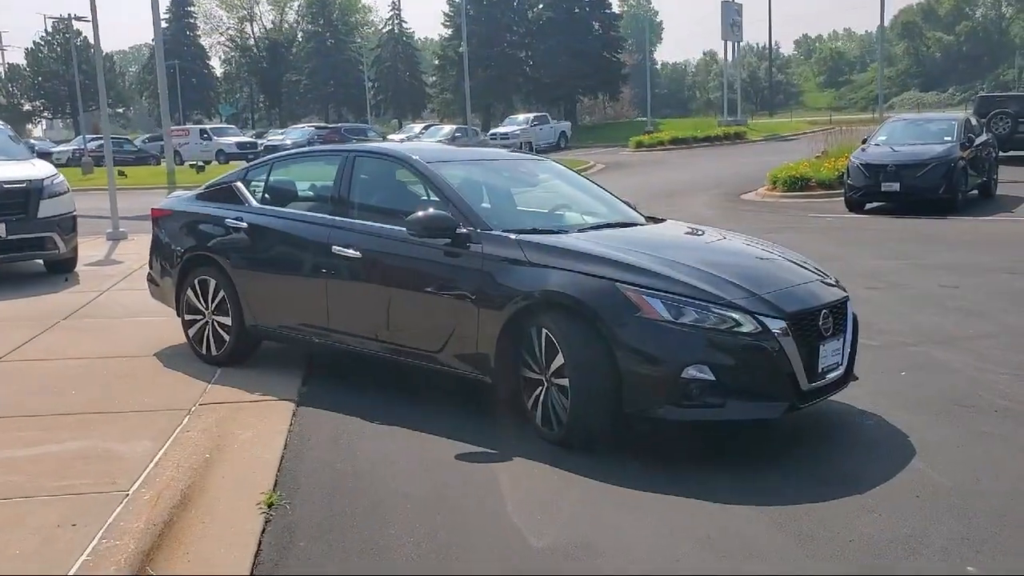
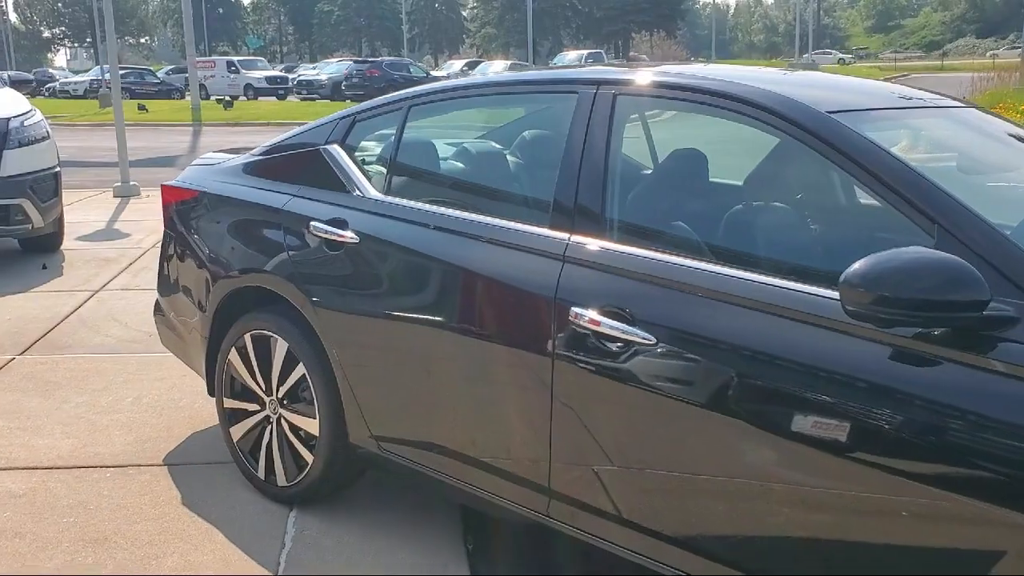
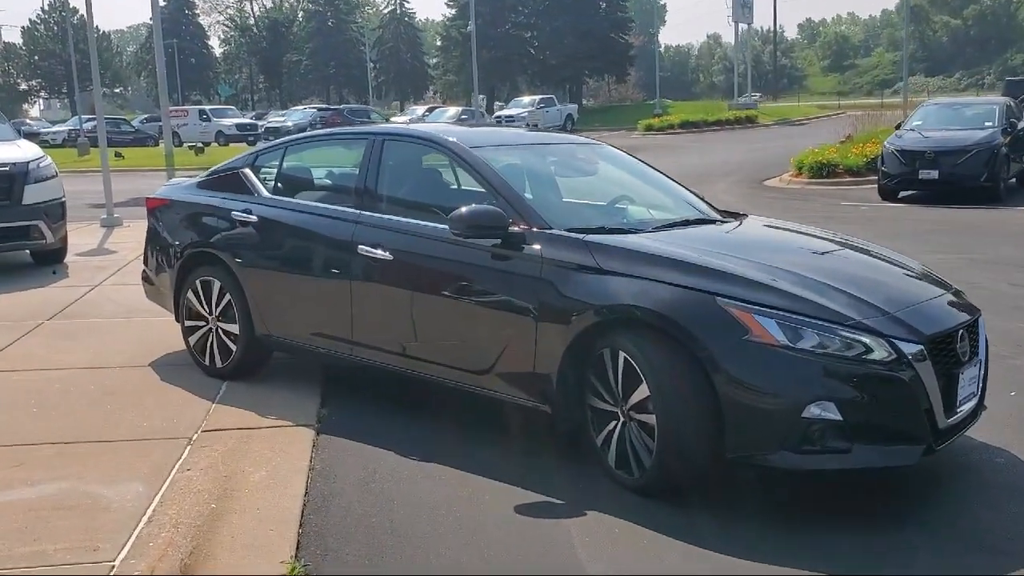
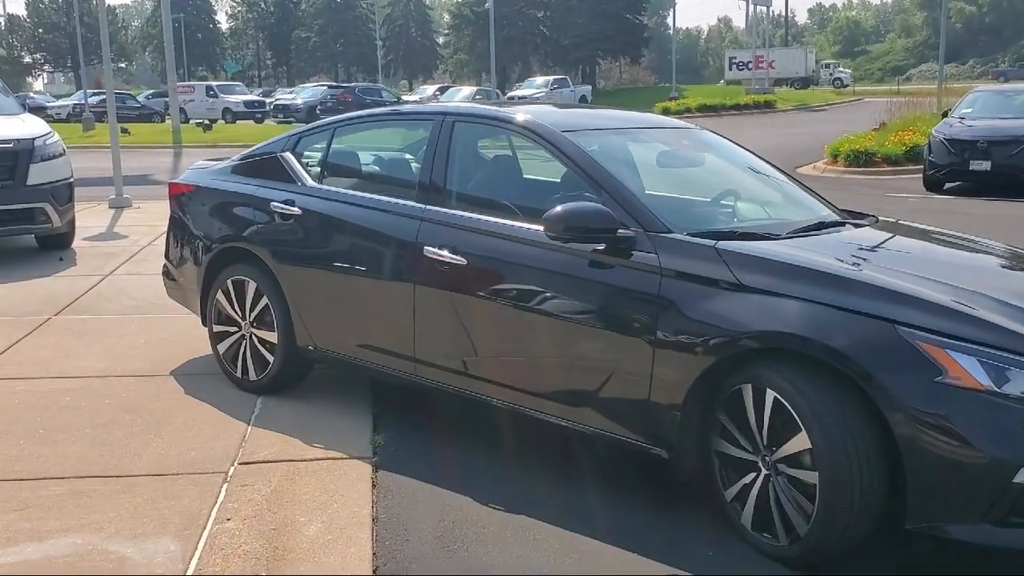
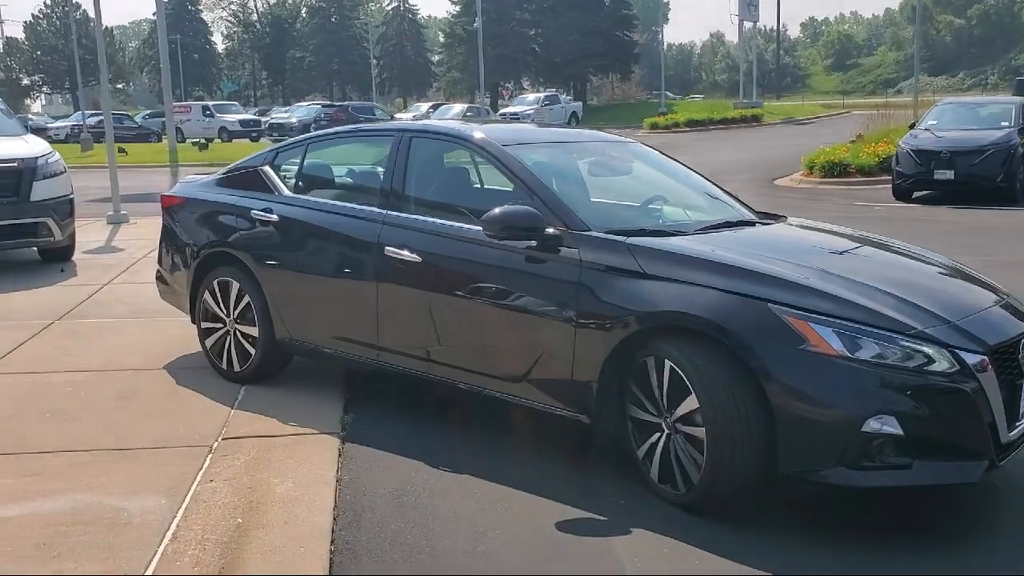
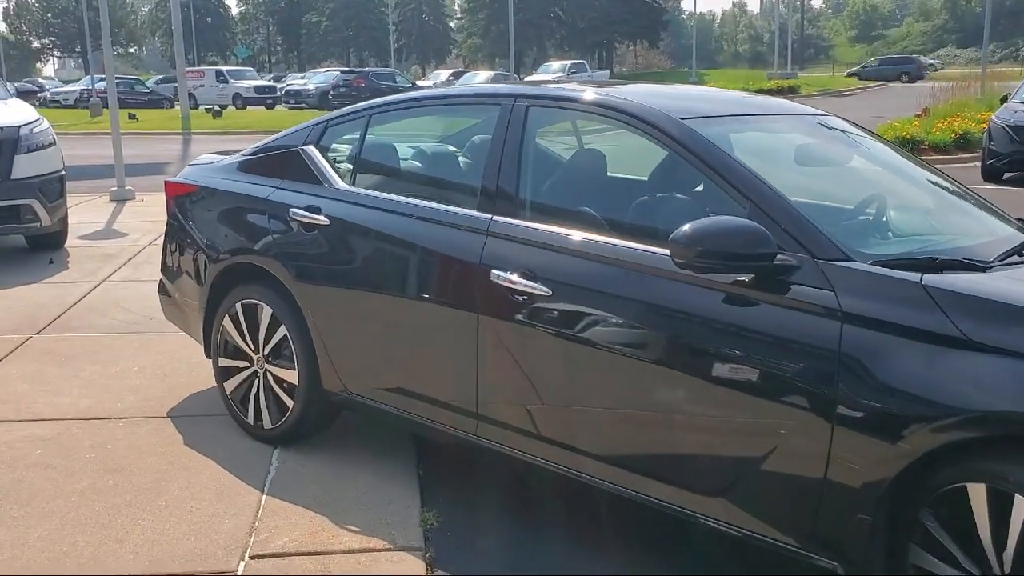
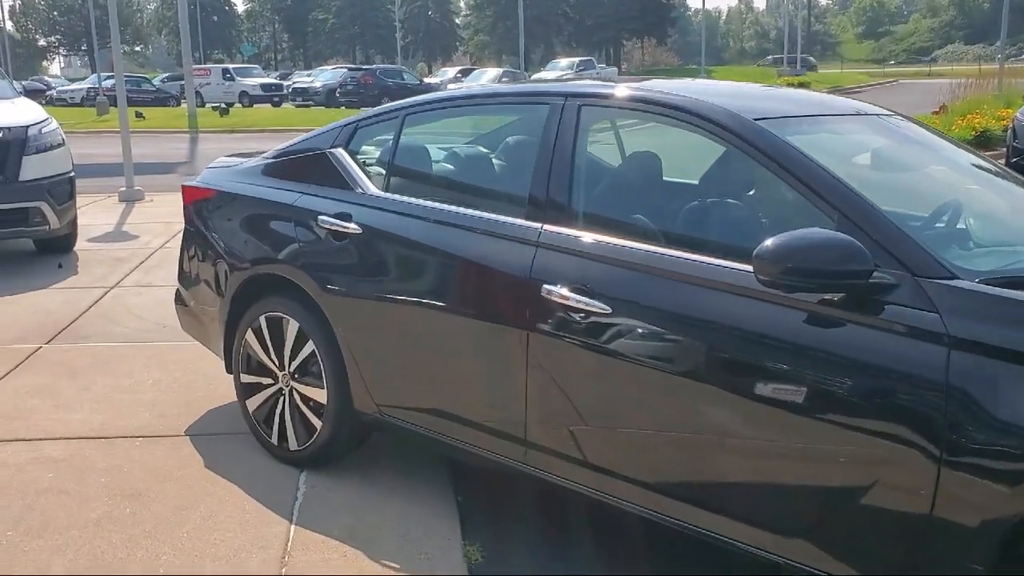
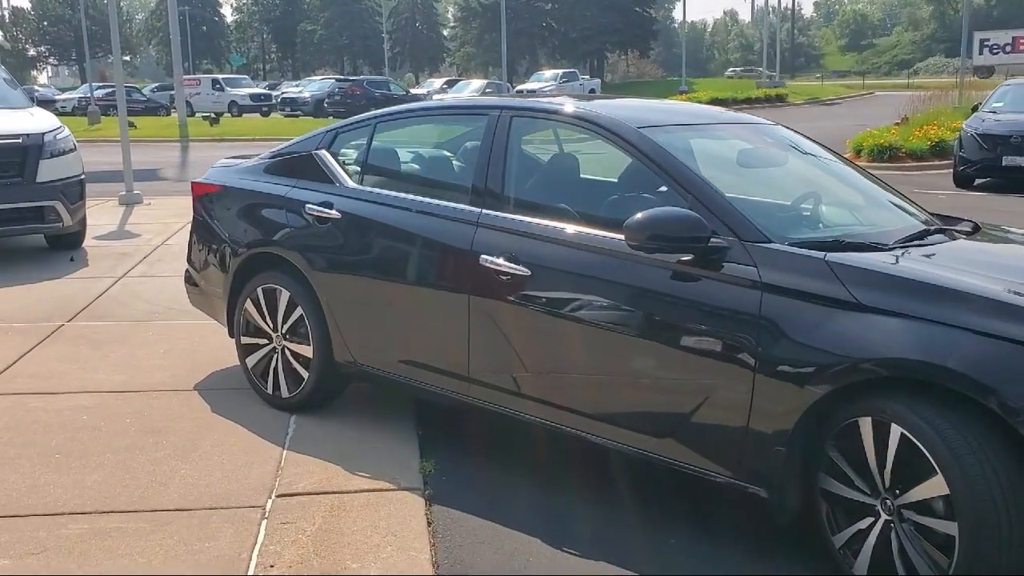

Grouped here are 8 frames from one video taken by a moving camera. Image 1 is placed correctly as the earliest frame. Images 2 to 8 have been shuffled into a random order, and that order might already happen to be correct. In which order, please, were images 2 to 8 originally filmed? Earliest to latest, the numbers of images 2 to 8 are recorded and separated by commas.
3, 5, 4, 8, 6, 7, 2
